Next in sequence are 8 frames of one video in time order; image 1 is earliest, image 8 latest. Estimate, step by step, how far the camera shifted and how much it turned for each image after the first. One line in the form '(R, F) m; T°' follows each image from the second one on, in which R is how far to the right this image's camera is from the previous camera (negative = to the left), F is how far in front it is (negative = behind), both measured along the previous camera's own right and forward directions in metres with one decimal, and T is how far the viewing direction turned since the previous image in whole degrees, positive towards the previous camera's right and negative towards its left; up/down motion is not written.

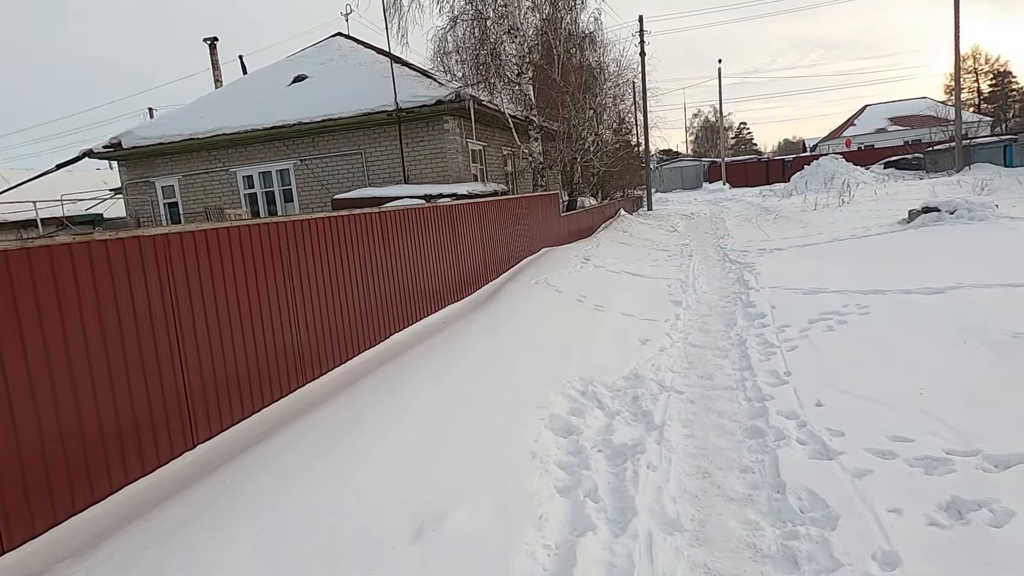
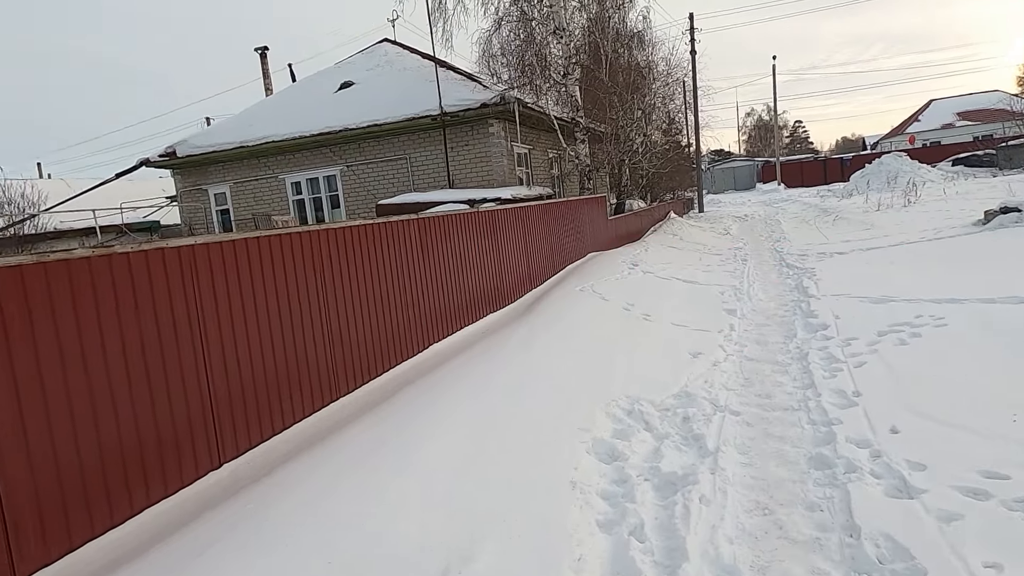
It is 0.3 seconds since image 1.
(0.0, +0.3) m; -4°
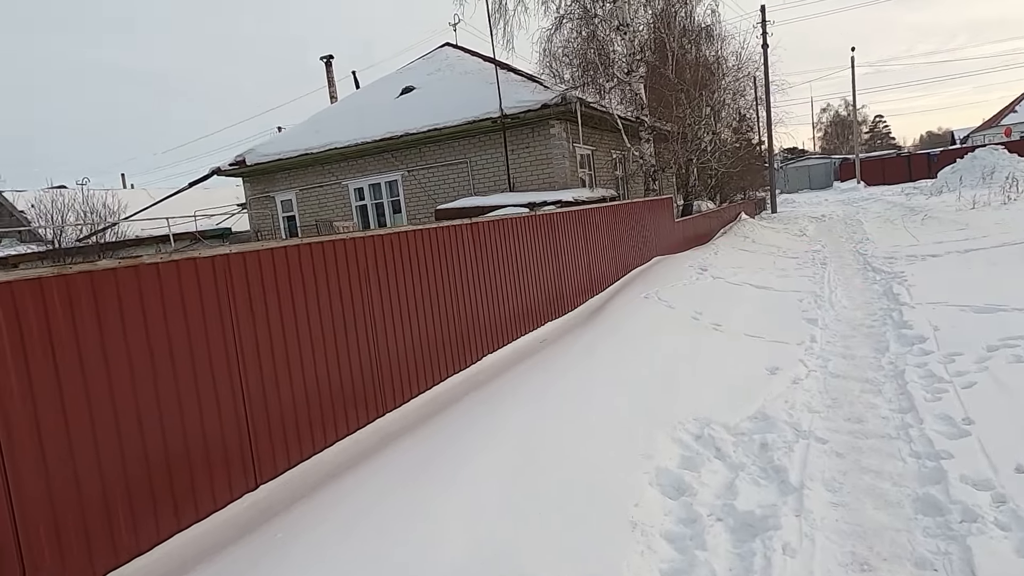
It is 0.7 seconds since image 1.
(+0.1, +0.3) m; -6°
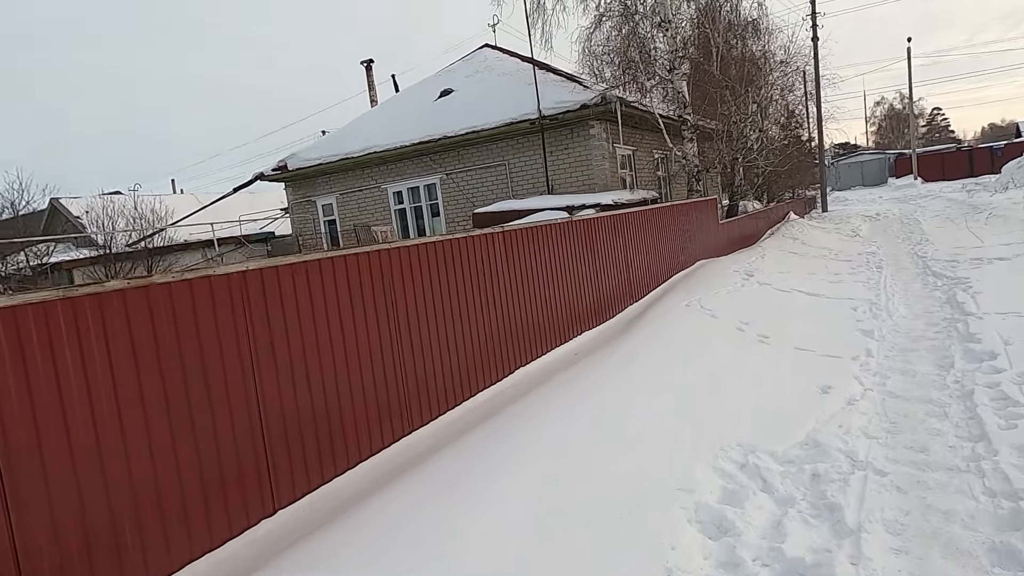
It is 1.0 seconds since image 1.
(+0.1, +0.2) m; -4°
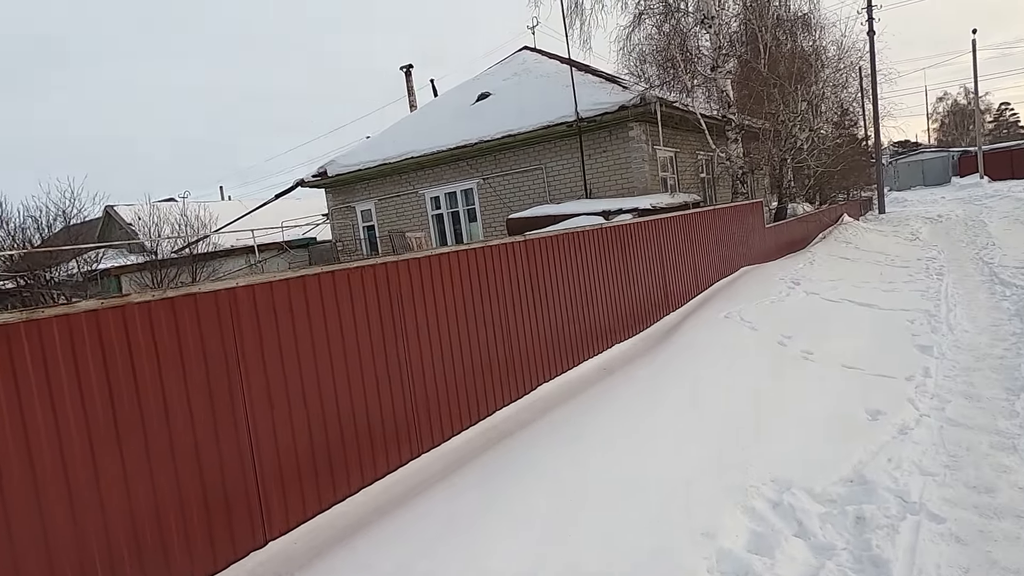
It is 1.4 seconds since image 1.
(+0.2, +0.3) m; -4°
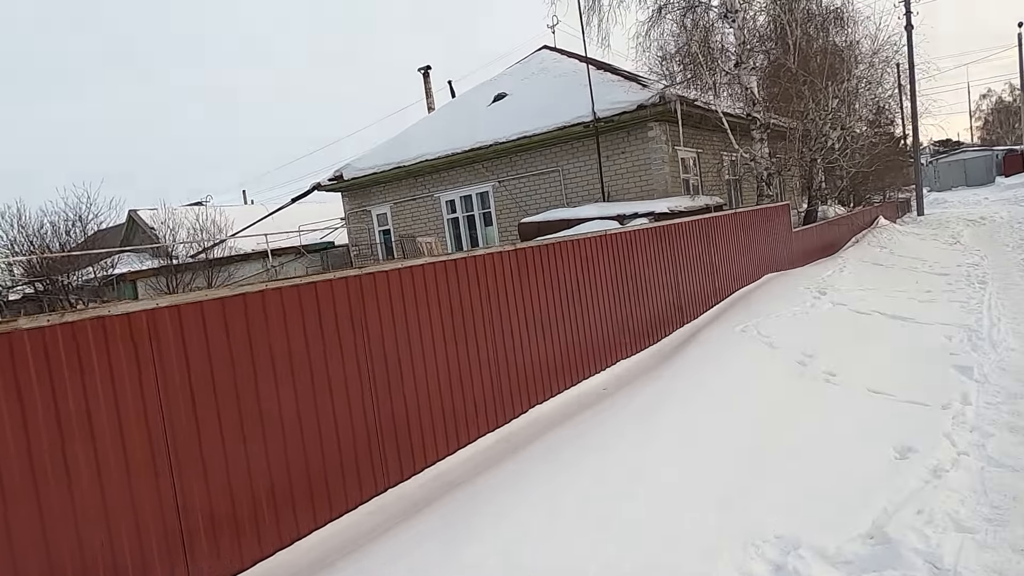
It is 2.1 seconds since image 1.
(+0.3, +0.4) m; -3°
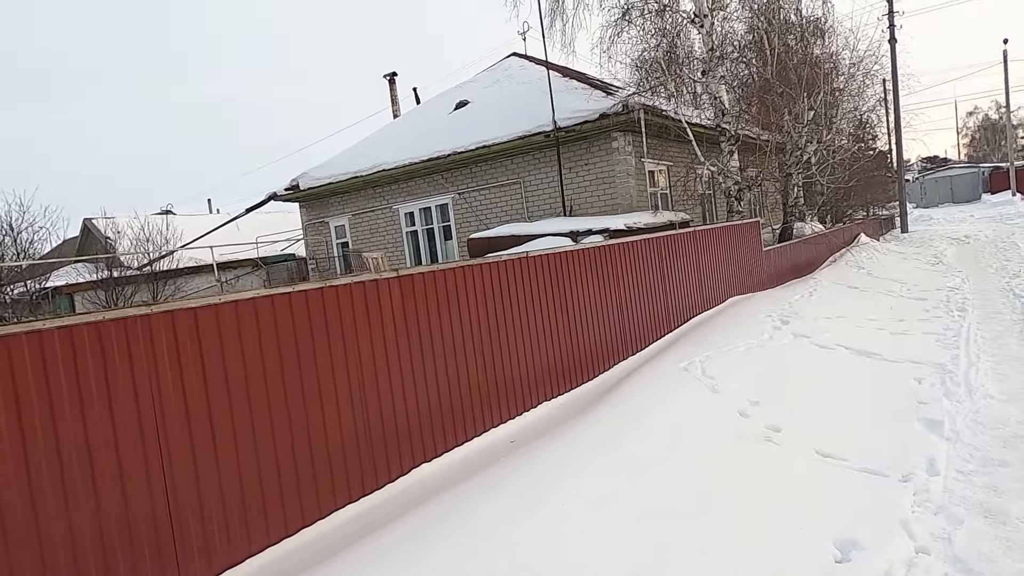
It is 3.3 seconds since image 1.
(+0.7, +0.8) m; +1°
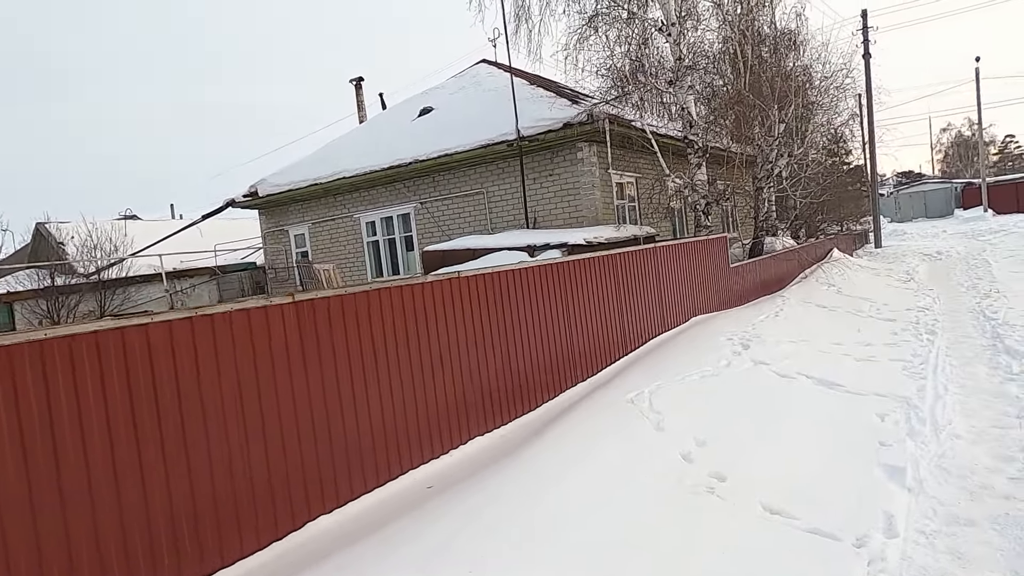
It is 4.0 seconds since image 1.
(+0.4, +0.5) m; +2°
